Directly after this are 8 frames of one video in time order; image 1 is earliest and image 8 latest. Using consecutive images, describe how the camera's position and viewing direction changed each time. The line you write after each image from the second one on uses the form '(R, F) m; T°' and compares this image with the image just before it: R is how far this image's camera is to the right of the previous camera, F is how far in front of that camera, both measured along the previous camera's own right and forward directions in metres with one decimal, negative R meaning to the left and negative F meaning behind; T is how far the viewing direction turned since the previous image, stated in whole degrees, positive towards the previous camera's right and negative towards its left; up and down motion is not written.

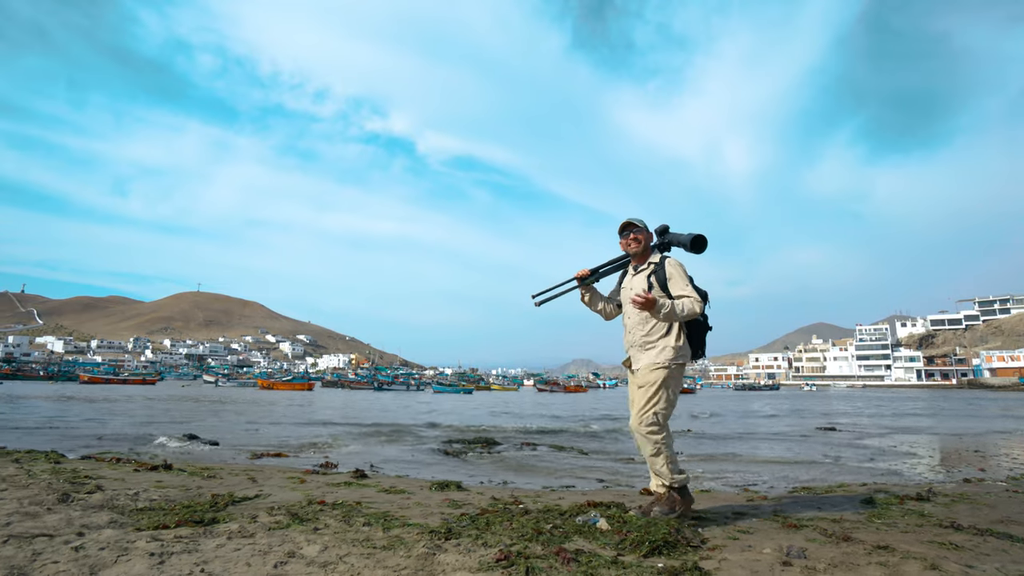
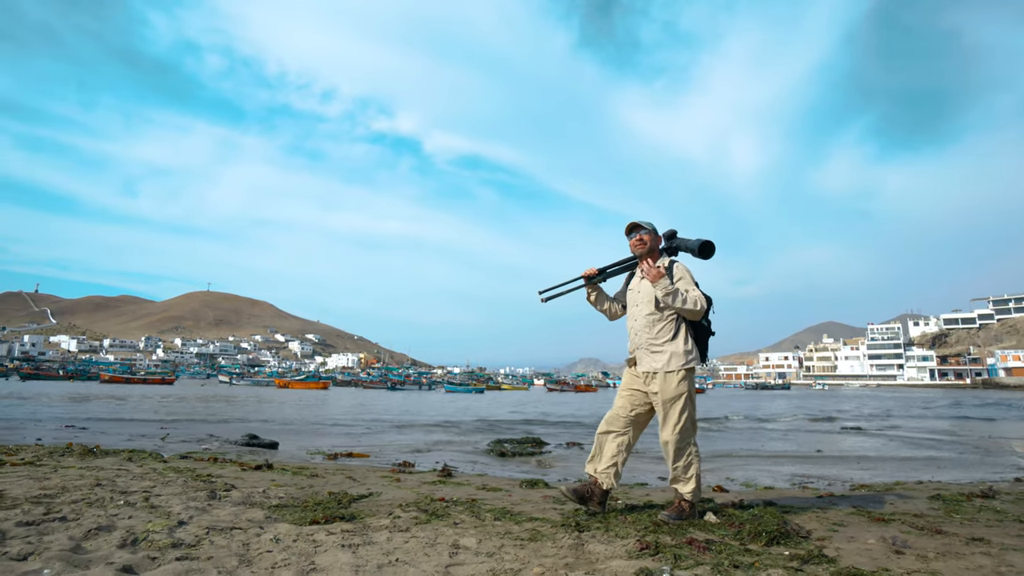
(-0.9, -0.4) m; -1°
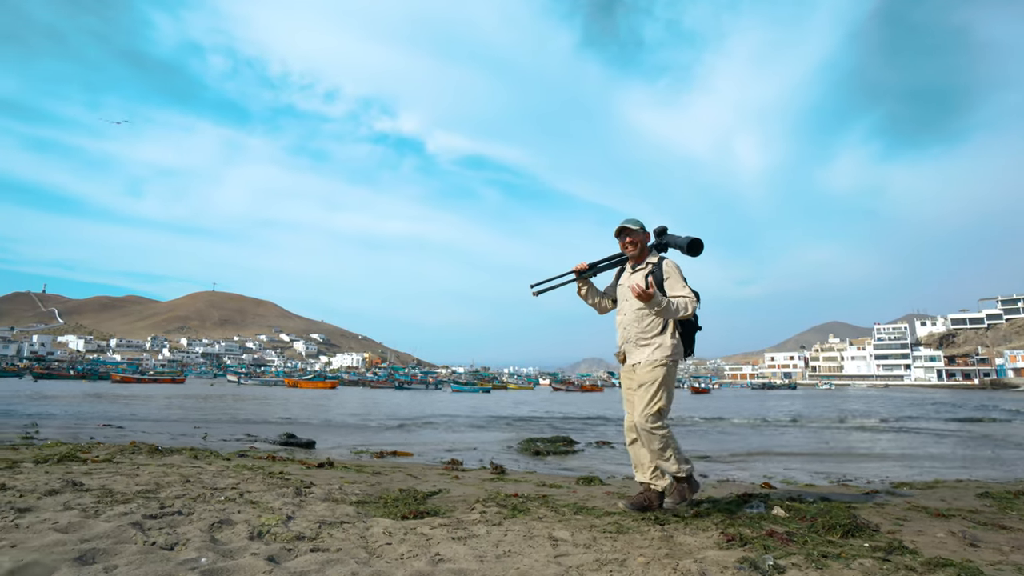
(-0.6, -0.2) m; 0°
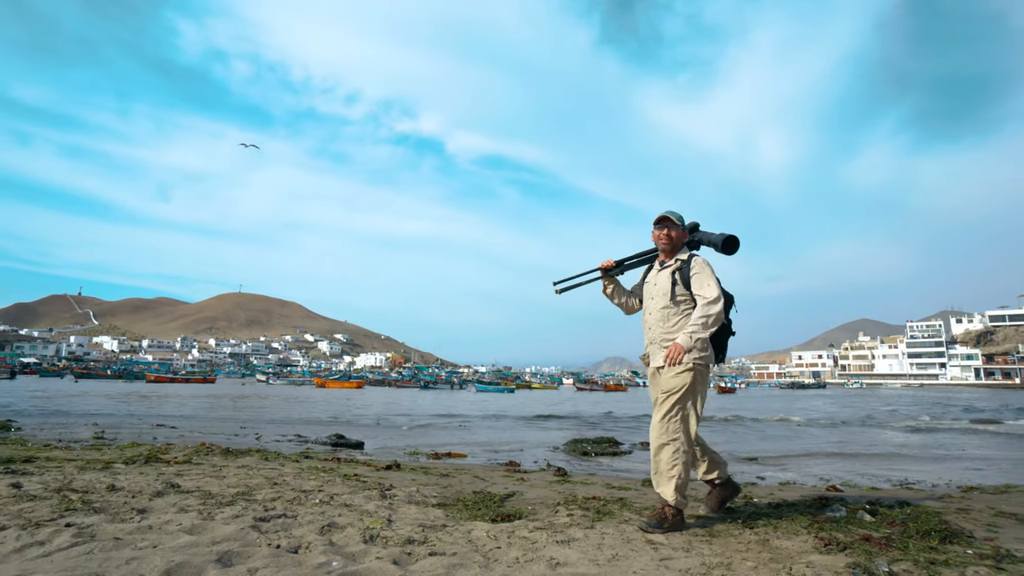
(-0.5, -0.1) m; -2°
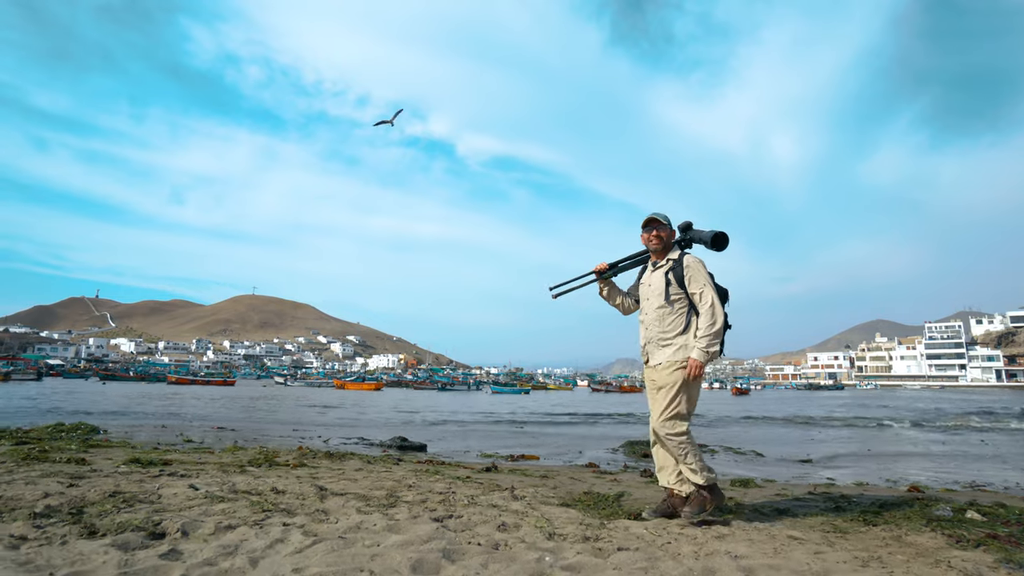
(-1.1, -0.3) m; -1°
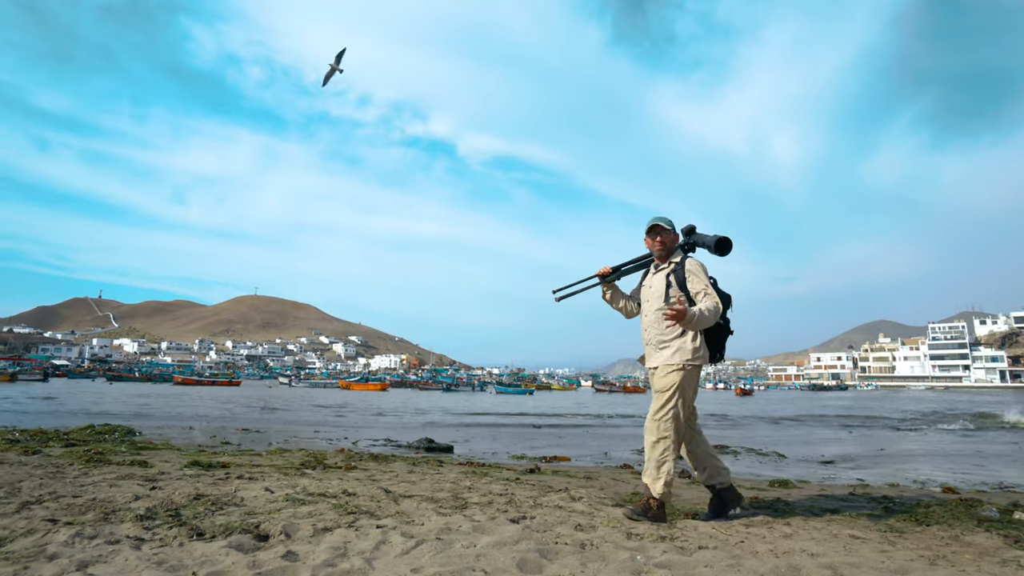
(-0.6, -0.2) m; 0°
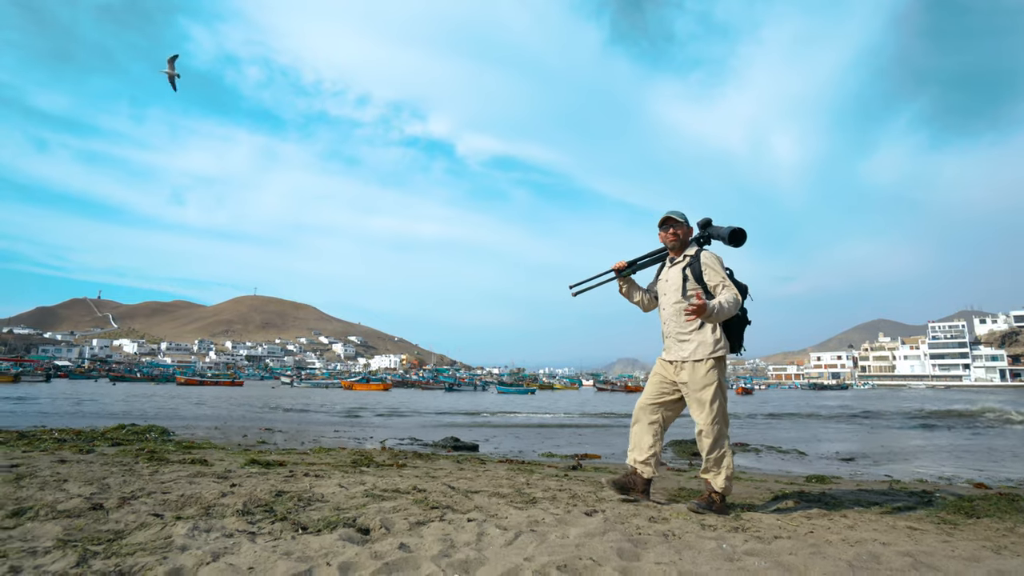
(-0.6, -0.2) m; 0°
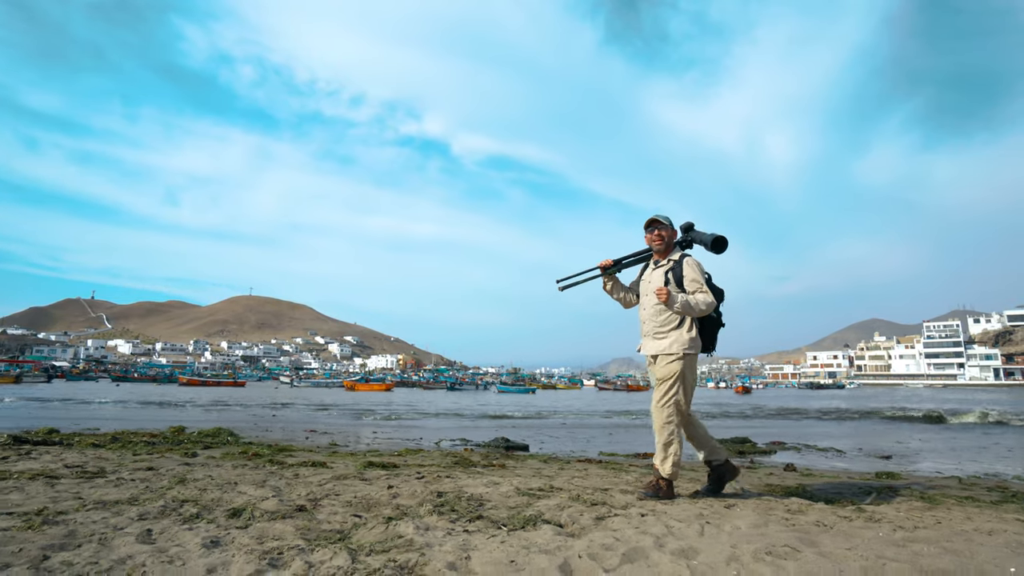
(-1.4, -0.3) m; +1°
